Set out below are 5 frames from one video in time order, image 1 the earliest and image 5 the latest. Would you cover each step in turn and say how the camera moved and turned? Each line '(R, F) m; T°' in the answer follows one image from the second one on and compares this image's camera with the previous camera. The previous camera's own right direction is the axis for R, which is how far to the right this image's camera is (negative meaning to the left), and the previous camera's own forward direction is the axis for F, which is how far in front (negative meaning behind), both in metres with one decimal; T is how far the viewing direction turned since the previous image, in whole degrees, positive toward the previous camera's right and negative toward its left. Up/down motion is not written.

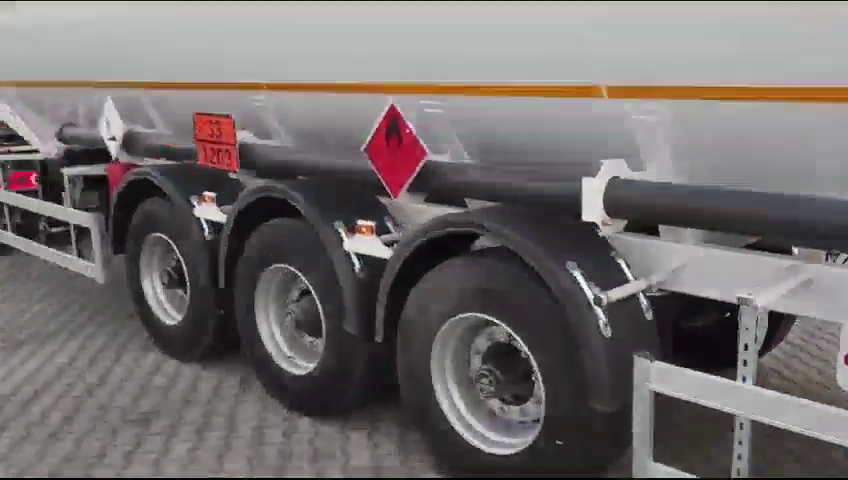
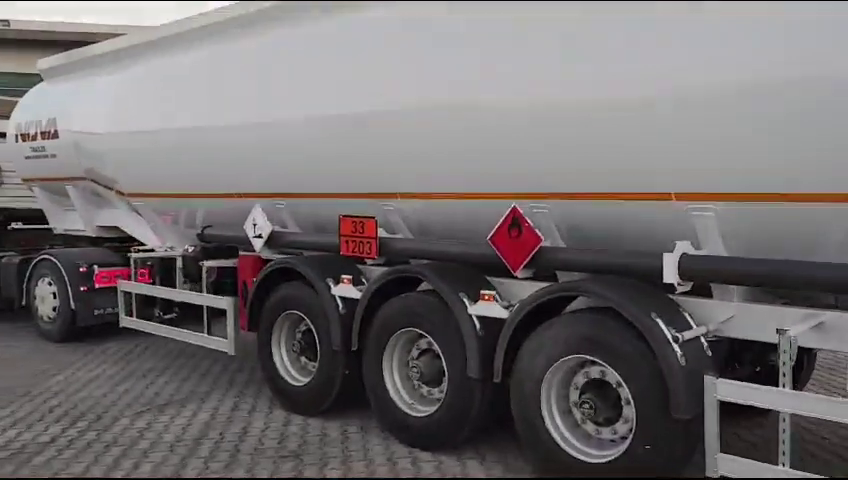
(-0.6, -1.0) m; 0°
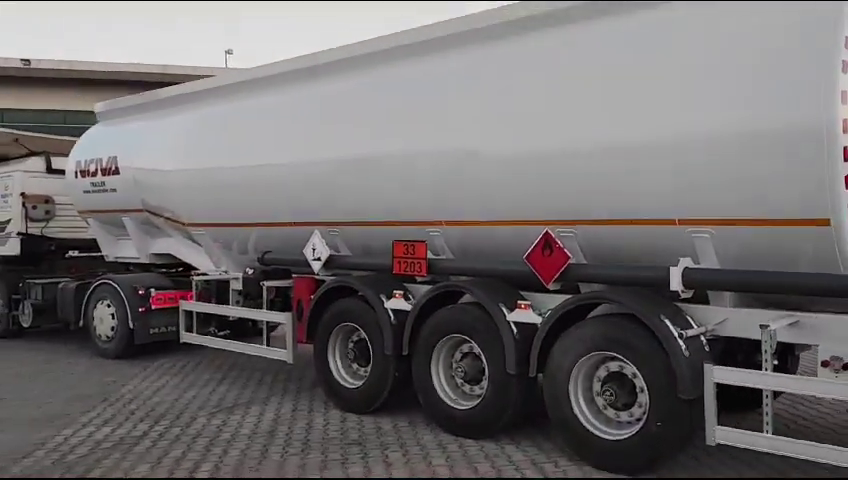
(-0.3, -0.8) m; 0°
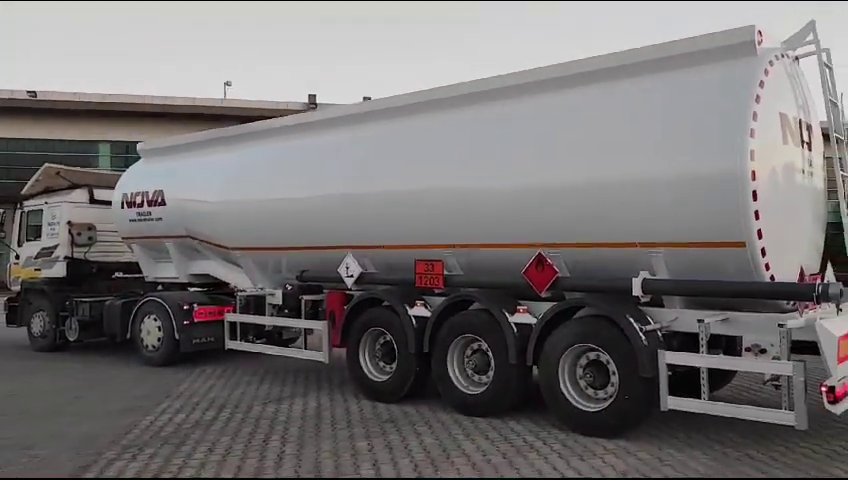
(-0.3, -1.3) m; +1°
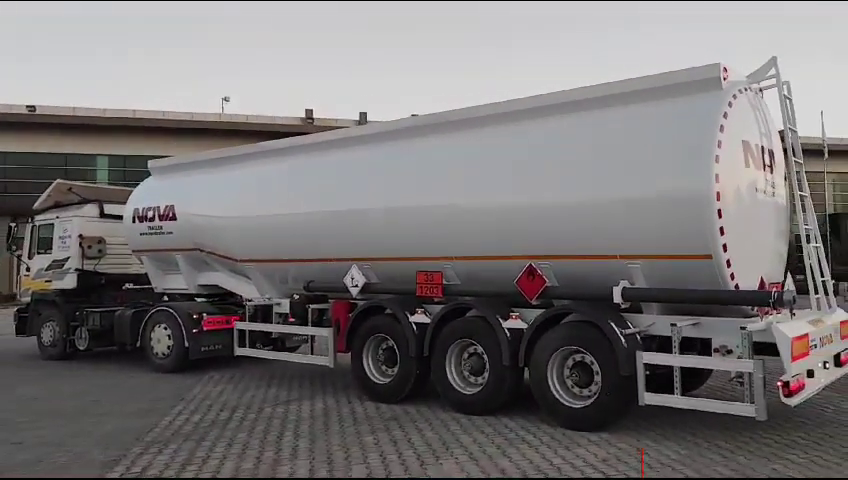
(-0.1, -0.6) m; +1°
